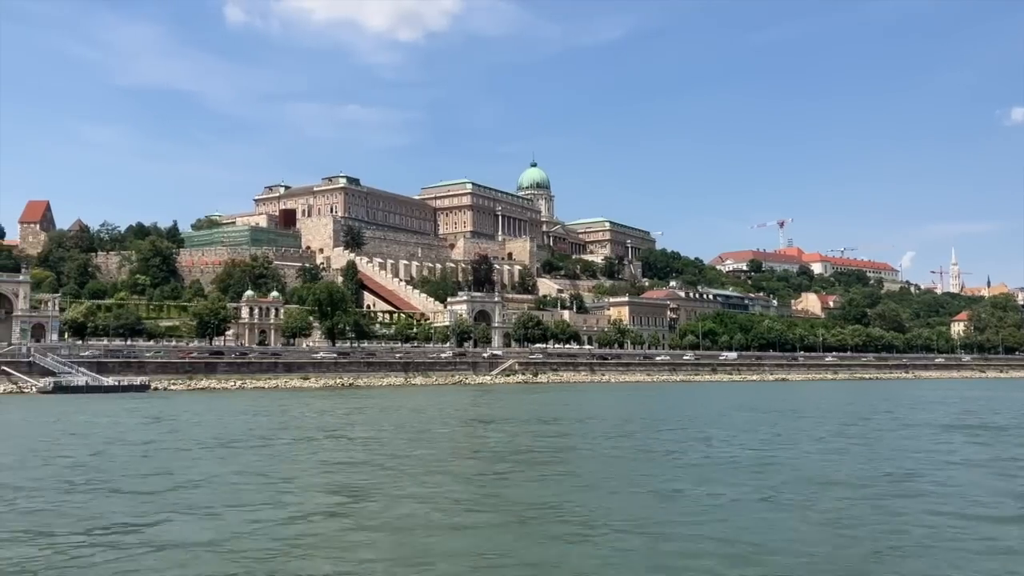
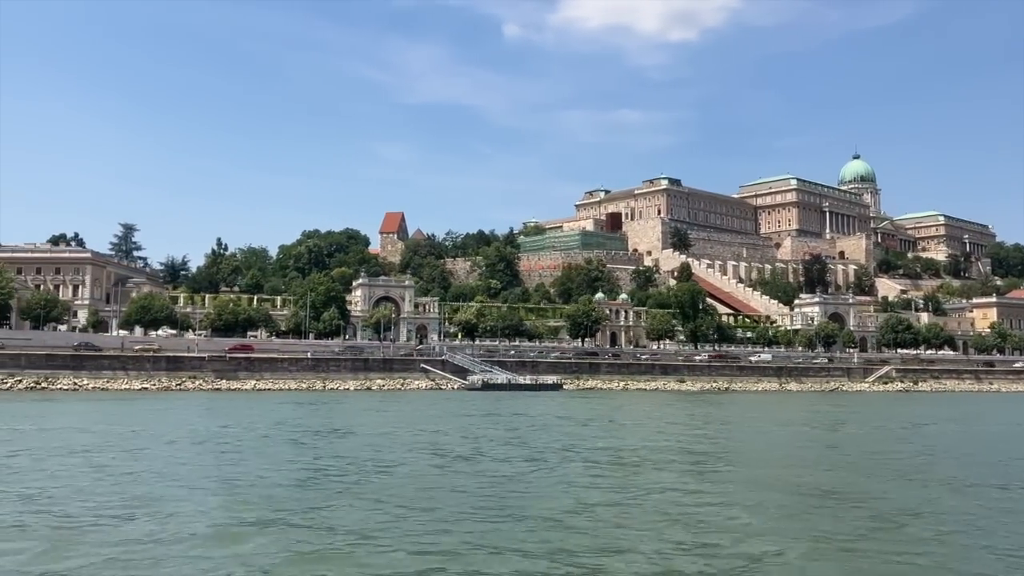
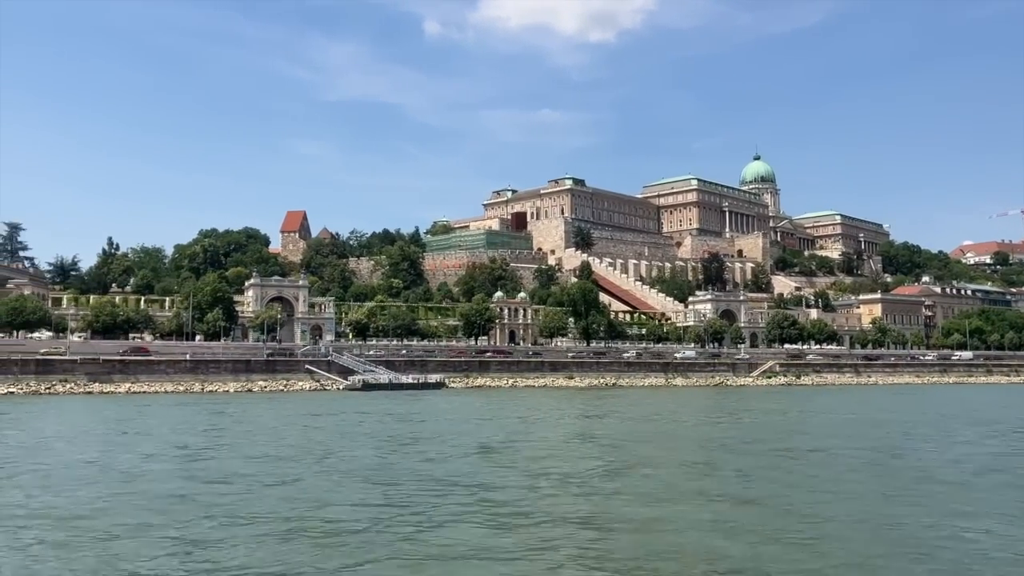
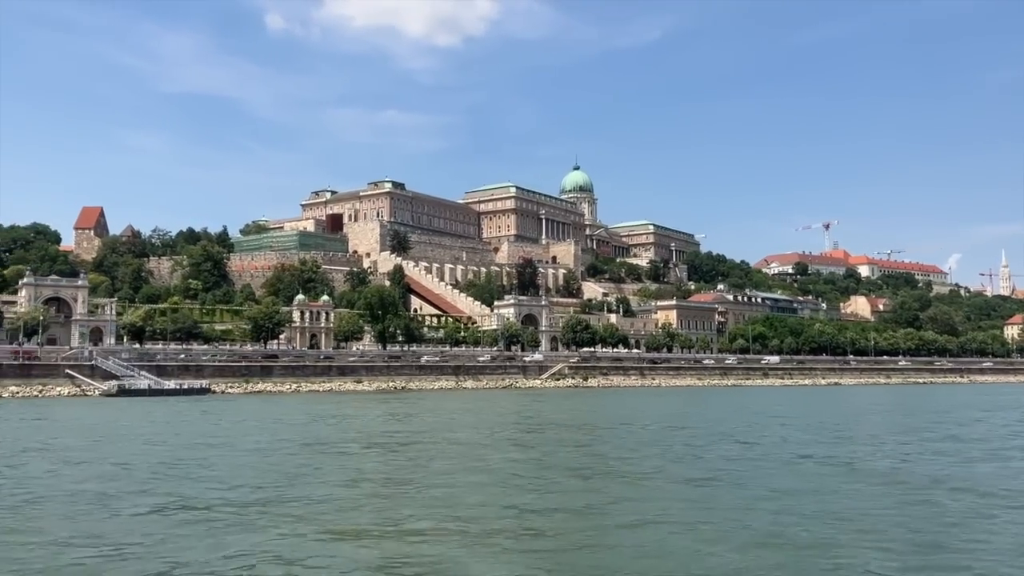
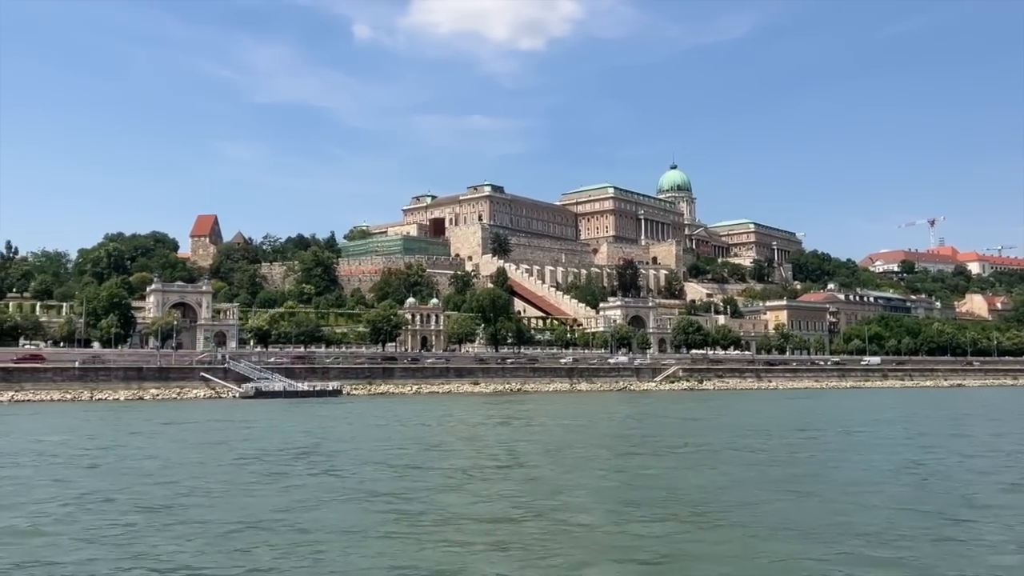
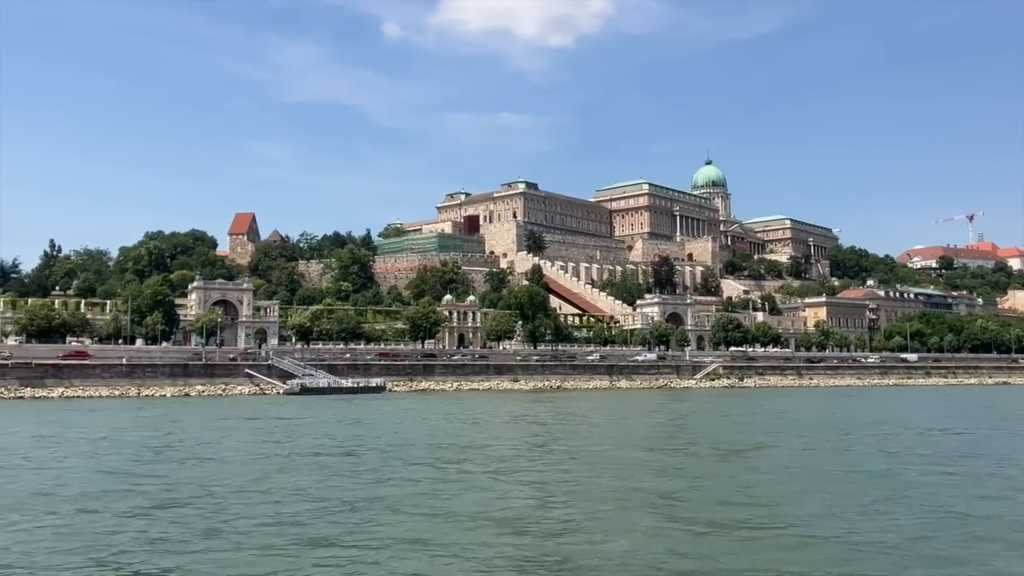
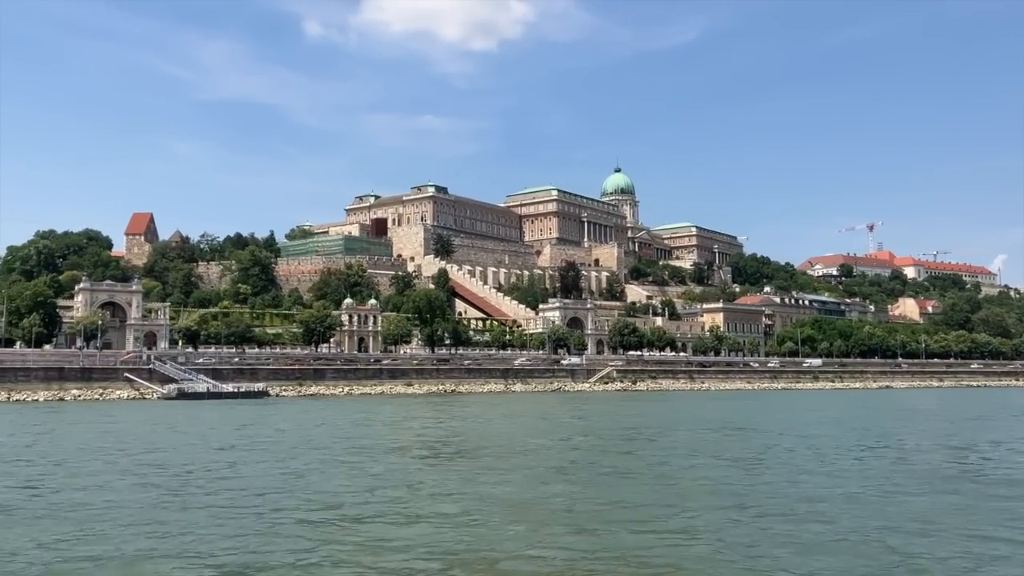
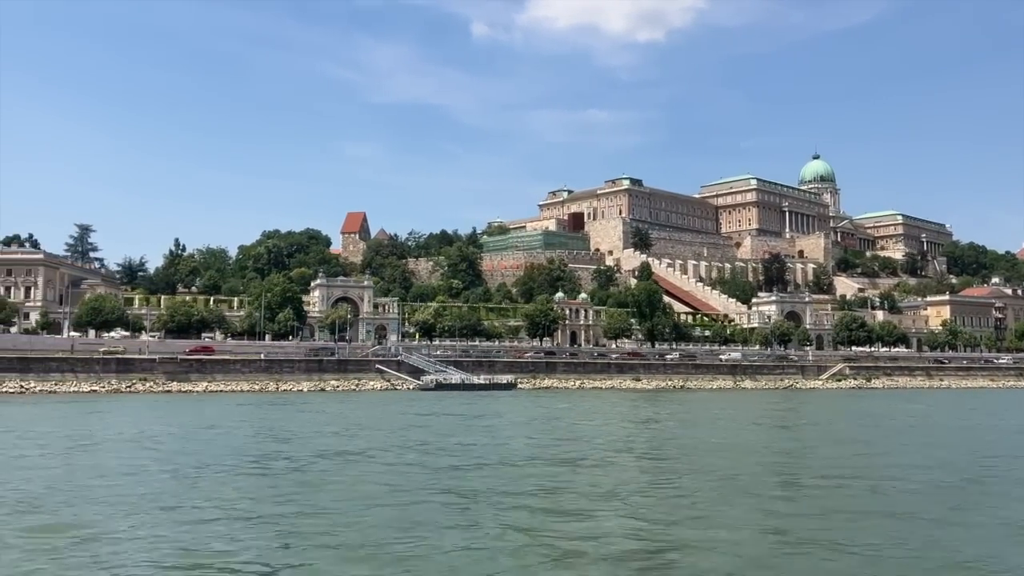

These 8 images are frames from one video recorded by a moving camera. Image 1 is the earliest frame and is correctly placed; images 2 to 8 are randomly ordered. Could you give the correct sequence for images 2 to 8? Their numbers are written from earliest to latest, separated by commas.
4, 7, 5, 6, 3, 8, 2
